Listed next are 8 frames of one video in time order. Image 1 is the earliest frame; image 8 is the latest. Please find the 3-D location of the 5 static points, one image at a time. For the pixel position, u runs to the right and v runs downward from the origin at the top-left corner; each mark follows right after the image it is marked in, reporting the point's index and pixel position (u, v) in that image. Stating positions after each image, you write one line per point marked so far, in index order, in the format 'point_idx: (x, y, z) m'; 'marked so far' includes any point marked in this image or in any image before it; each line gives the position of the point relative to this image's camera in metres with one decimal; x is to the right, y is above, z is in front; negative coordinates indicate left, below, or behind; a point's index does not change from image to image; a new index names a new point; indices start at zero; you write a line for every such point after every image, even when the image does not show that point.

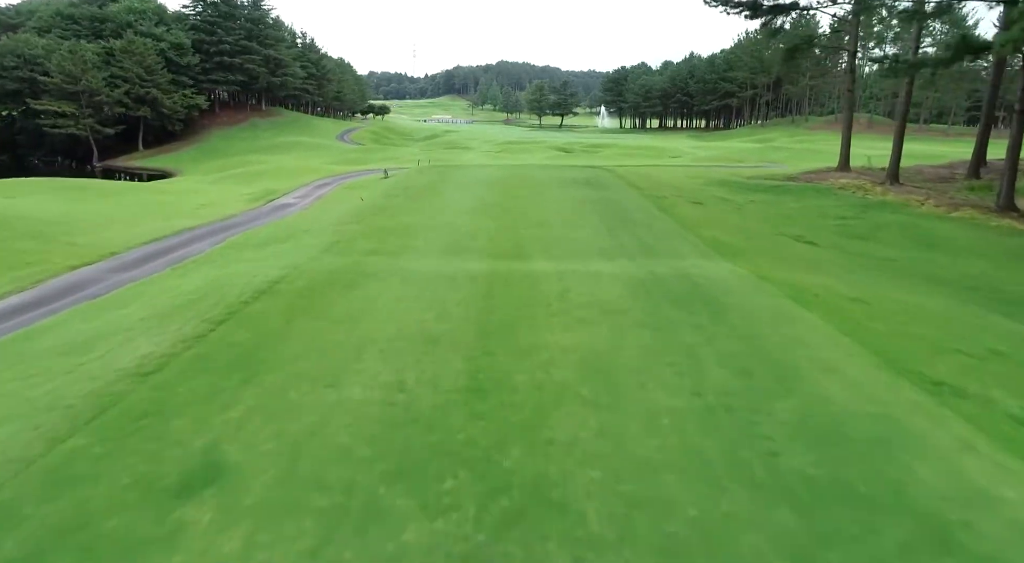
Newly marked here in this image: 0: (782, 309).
0: (+4.0, -0.4, +9.1) m
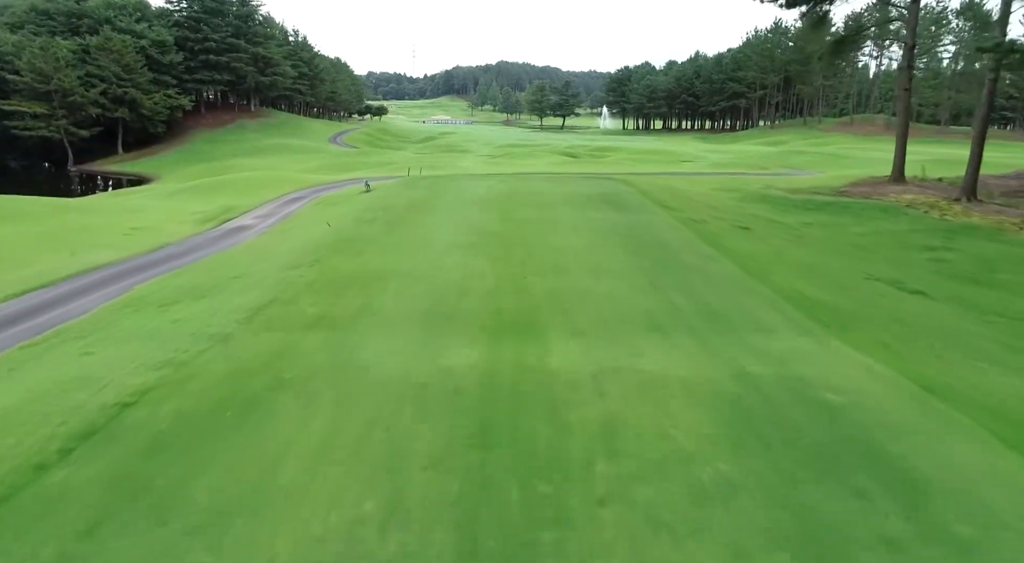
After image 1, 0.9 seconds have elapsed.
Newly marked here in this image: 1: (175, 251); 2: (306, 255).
0: (+4.1, -1.6, +5.0) m
1: (-9.2, +0.8, +16.4) m
2: (-4.5, +0.6, +13.3) m
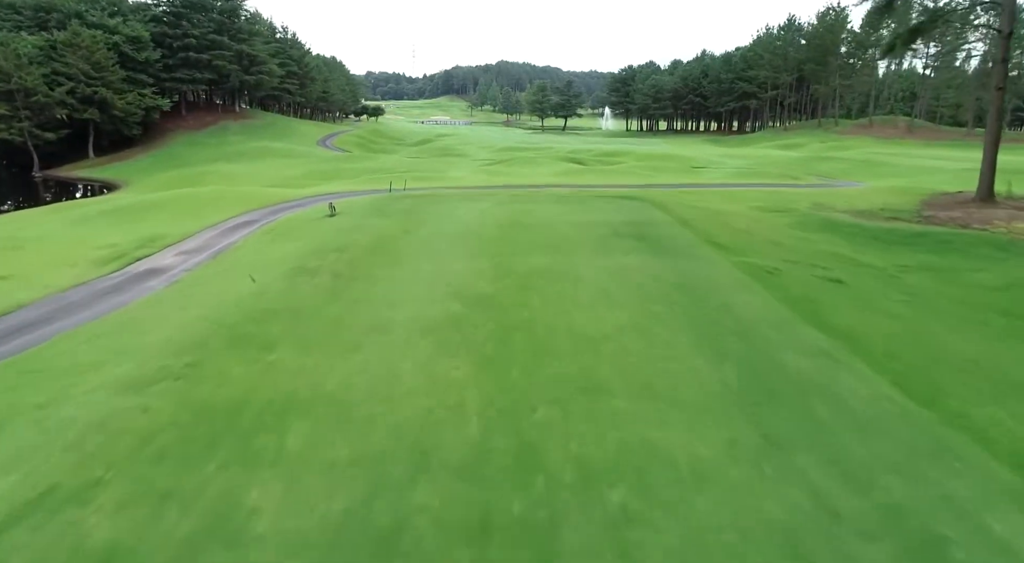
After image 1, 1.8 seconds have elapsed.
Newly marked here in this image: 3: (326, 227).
0: (+4.1, -3.1, +0.1) m
1: (-9.2, -0.7, +11.5) m
2: (-4.5, -0.9, +8.4) m
3: (-5.5, +1.7, +17.9) m
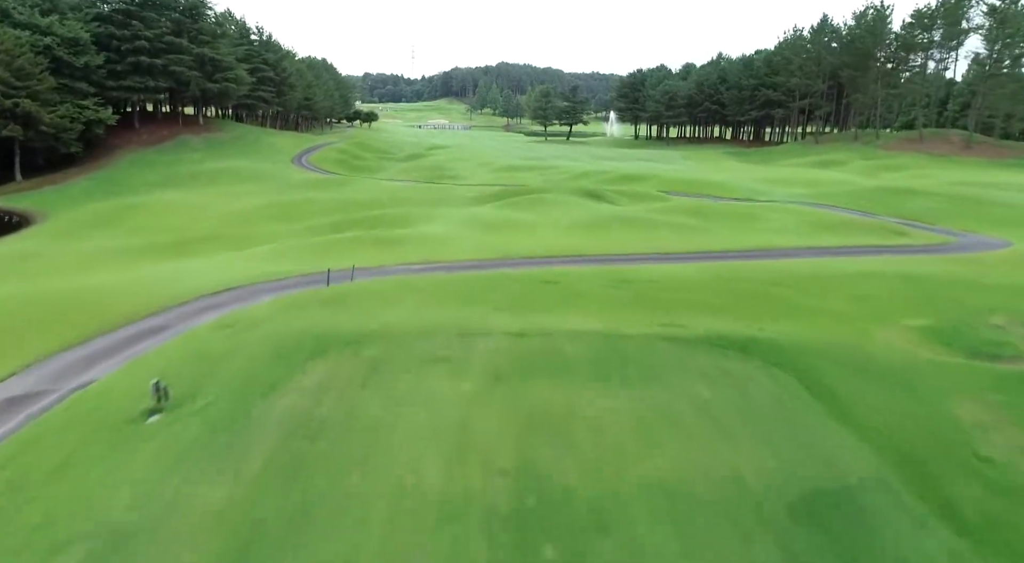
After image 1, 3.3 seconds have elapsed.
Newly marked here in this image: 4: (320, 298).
0: (+4.3, -7.4, -10.1) m
1: (-9.0, -4.9, +1.3) m
2: (-4.4, -5.2, -1.8) m
3: (-5.4, -2.6, +7.7) m
4: (-5.5, -0.5, +17.4) m
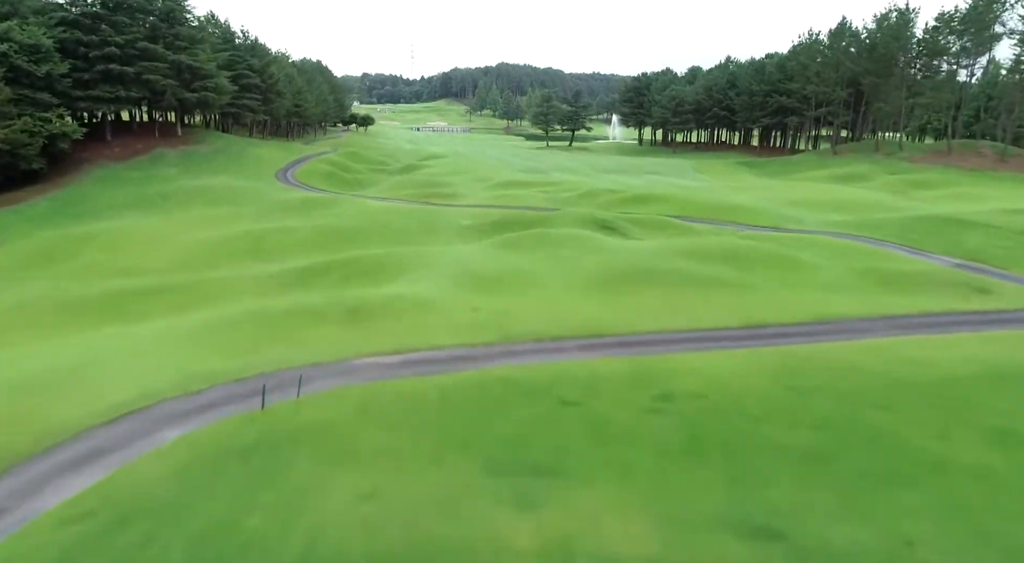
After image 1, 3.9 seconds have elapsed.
0: (+4.3, -10.1, -15.2) m
1: (-9.0, -7.7, -3.7) m
2: (-4.3, -7.9, -6.9) m
3: (-5.3, -5.3, +2.7) m
4: (-5.5, -3.2, +12.4) m
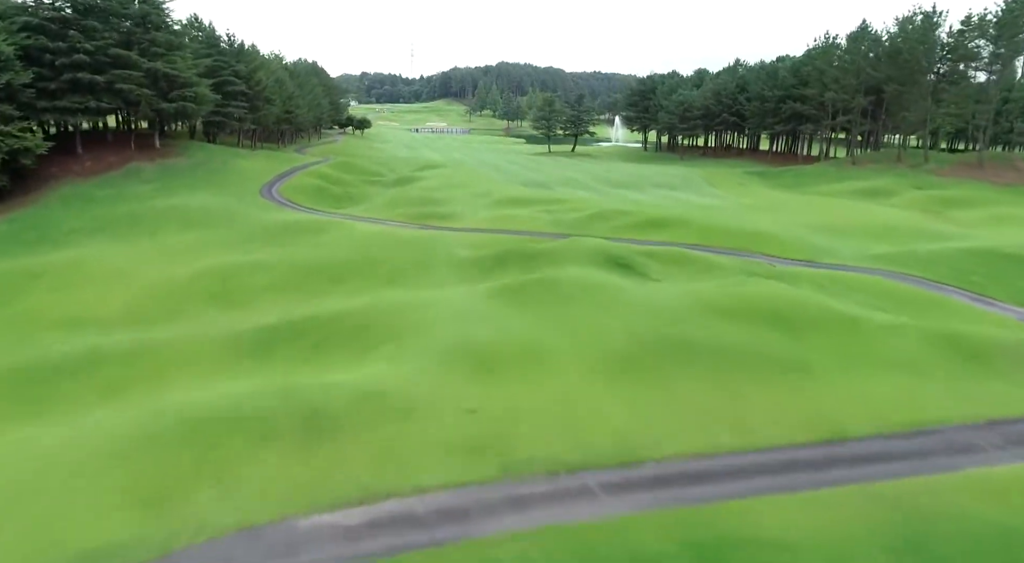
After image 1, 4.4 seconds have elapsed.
0: (+4.4, -12.8, -19.8) m
1: (-8.9, -10.3, -8.3) m
2: (-4.2, -10.6, -11.5) m
3: (-5.2, -8.0, -1.9) m
4: (-5.3, -5.8, +7.8) m
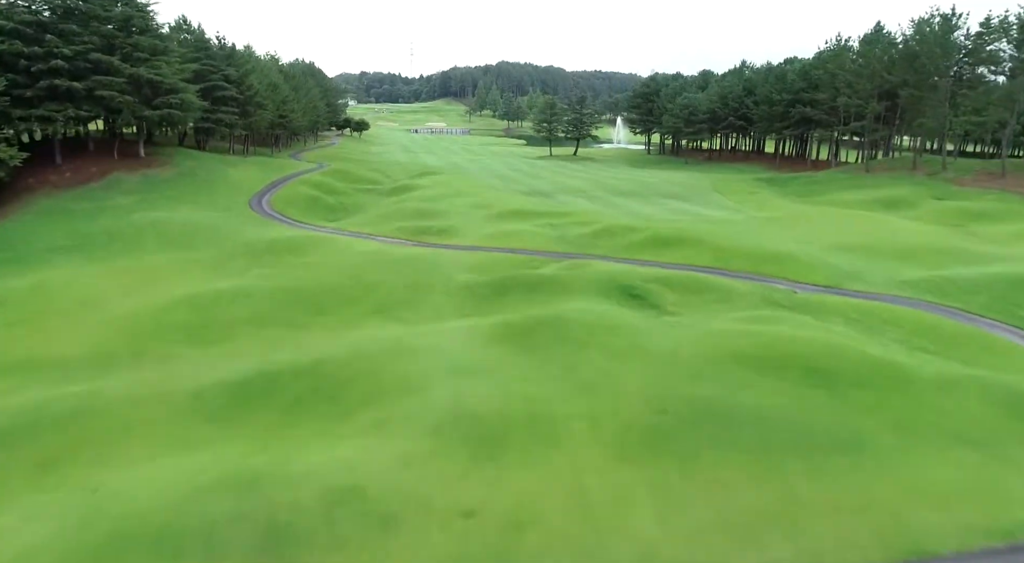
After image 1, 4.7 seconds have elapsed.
0: (+4.5, -14.6, -22.7) m
1: (-8.7, -12.1, -11.2) m
2: (-4.1, -12.4, -14.4) m
3: (-5.1, -9.8, -4.8) m
4: (-5.2, -7.5, +4.9) m
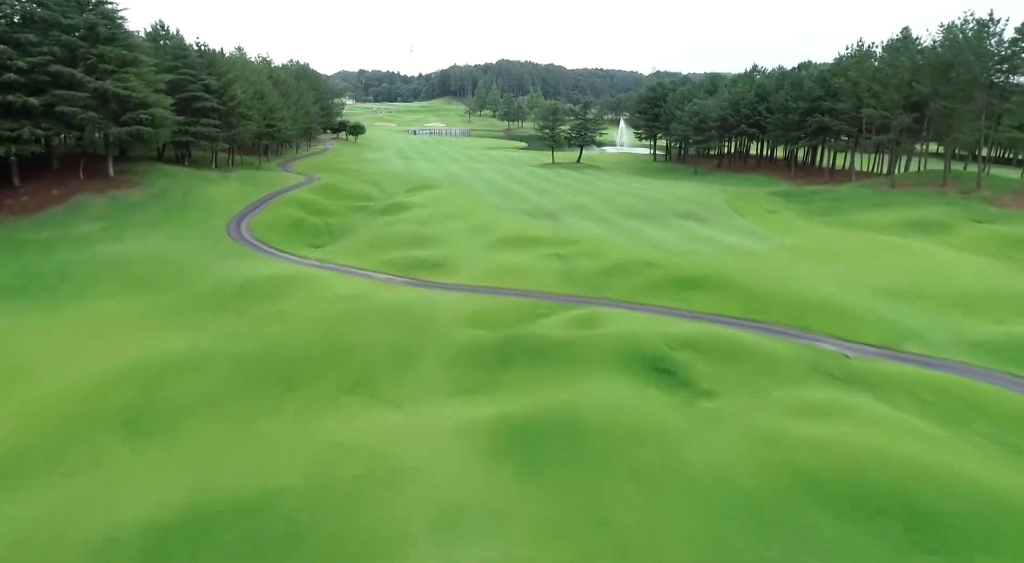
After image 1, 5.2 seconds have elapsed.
0: (+4.7, -18.1, -27.7) m
1: (-8.6, -15.5, -16.3) m
2: (-3.9, -15.8, -19.4) m
3: (-4.9, -13.1, -9.9) m
4: (-5.1, -10.8, -0.2) m
